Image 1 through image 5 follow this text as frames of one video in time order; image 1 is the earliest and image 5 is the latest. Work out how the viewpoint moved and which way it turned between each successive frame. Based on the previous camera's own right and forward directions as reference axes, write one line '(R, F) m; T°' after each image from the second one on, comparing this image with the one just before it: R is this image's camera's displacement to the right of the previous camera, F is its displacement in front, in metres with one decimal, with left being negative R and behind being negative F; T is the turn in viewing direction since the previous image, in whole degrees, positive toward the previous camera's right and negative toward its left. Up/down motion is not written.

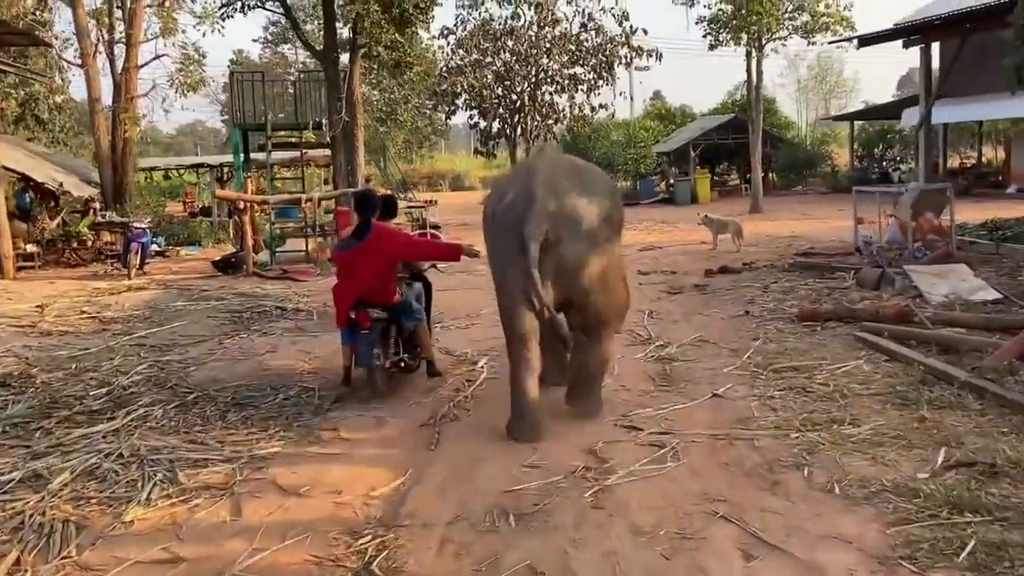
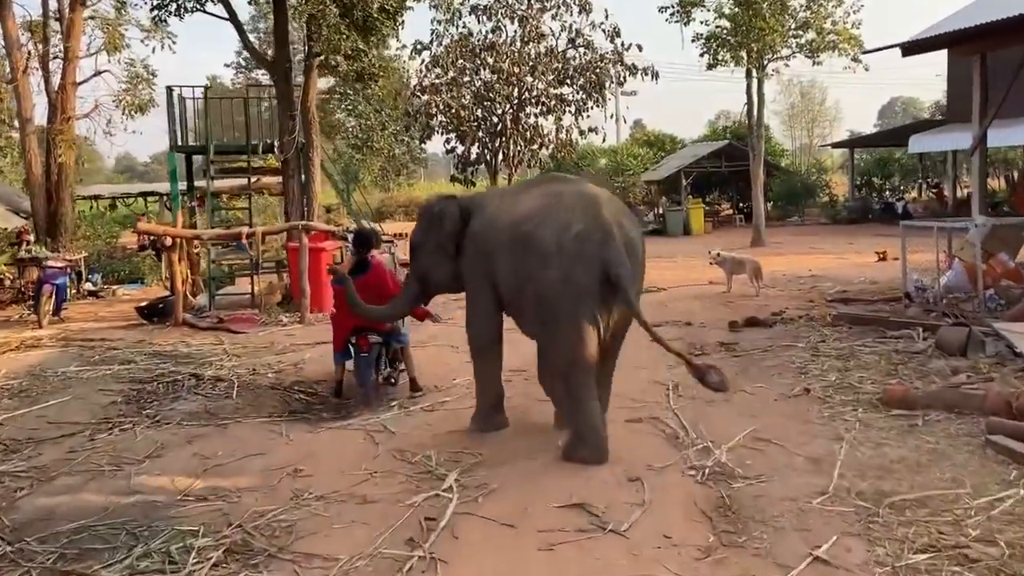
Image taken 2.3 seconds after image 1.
(0.0, +2.2) m; +1°
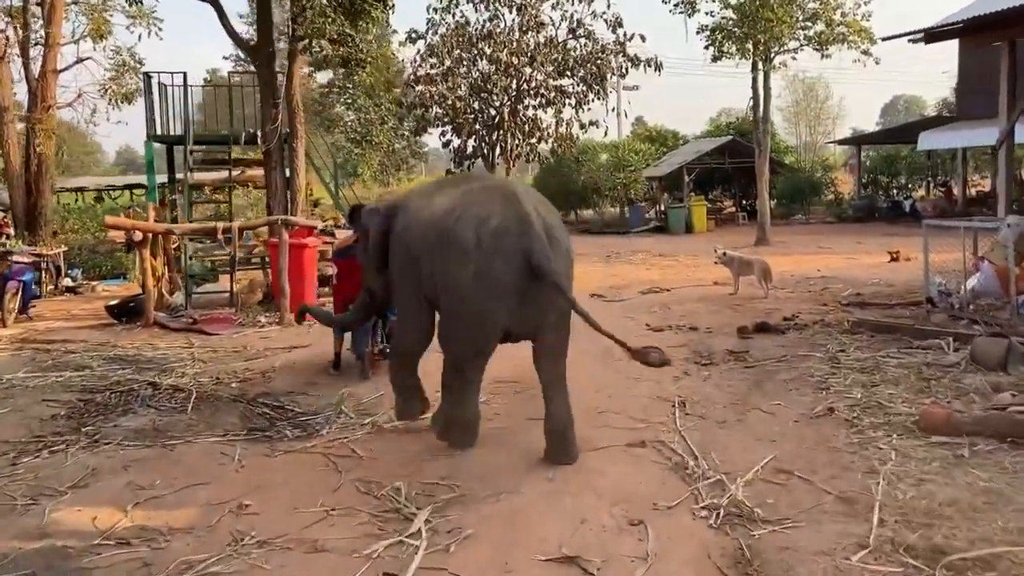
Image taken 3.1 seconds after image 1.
(+0.1, +0.7) m; 0°
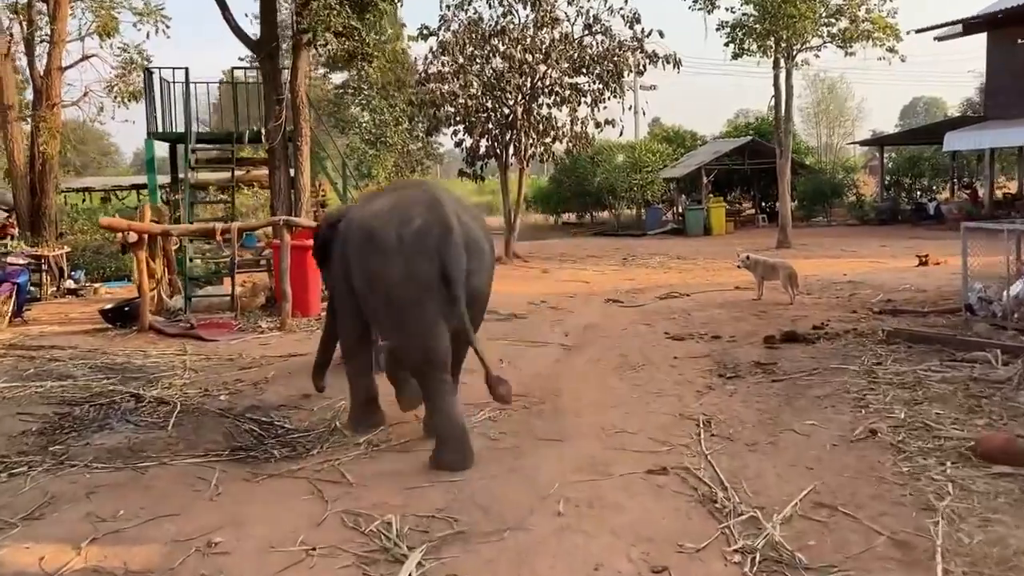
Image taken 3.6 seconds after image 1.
(0.0, +0.5) m; -1°
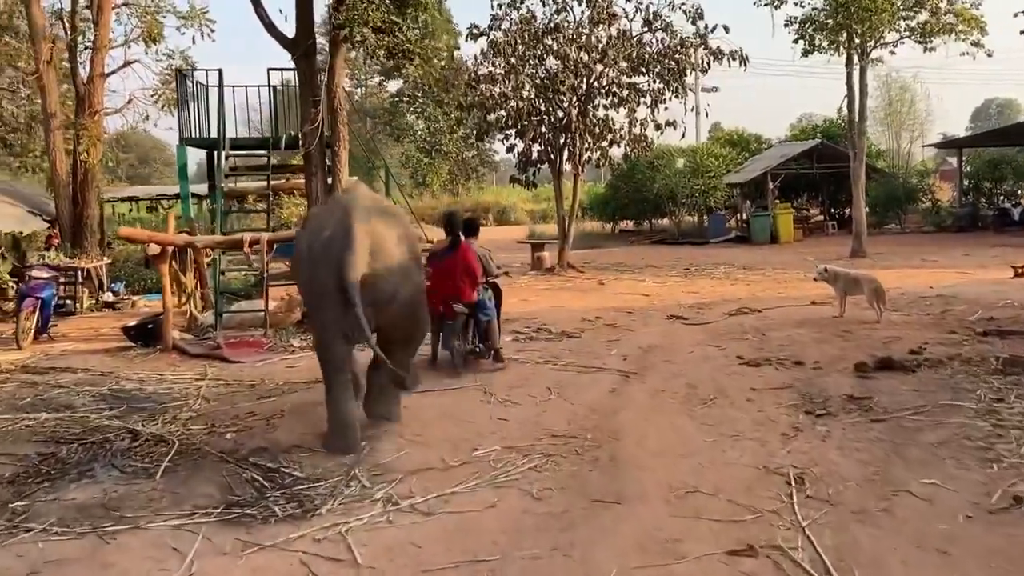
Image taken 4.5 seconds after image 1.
(0.0, +1.0) m; -3°
